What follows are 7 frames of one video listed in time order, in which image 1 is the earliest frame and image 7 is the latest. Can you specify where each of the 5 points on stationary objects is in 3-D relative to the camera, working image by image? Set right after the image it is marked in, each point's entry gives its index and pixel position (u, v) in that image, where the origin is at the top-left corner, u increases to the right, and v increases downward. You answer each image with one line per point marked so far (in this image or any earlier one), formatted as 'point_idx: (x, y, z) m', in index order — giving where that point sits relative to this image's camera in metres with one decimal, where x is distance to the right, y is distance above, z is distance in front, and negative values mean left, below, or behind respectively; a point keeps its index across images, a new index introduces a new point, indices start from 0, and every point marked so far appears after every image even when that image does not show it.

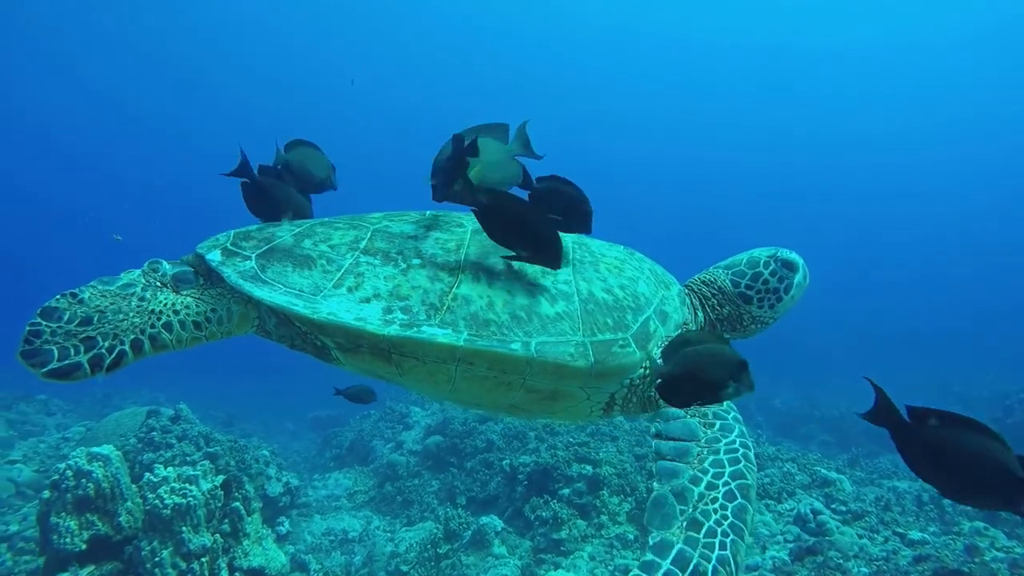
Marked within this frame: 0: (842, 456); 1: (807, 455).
0: (+11.0, -5.4, +18.3) m
1: (+7.7, -4.0, +14.1) m
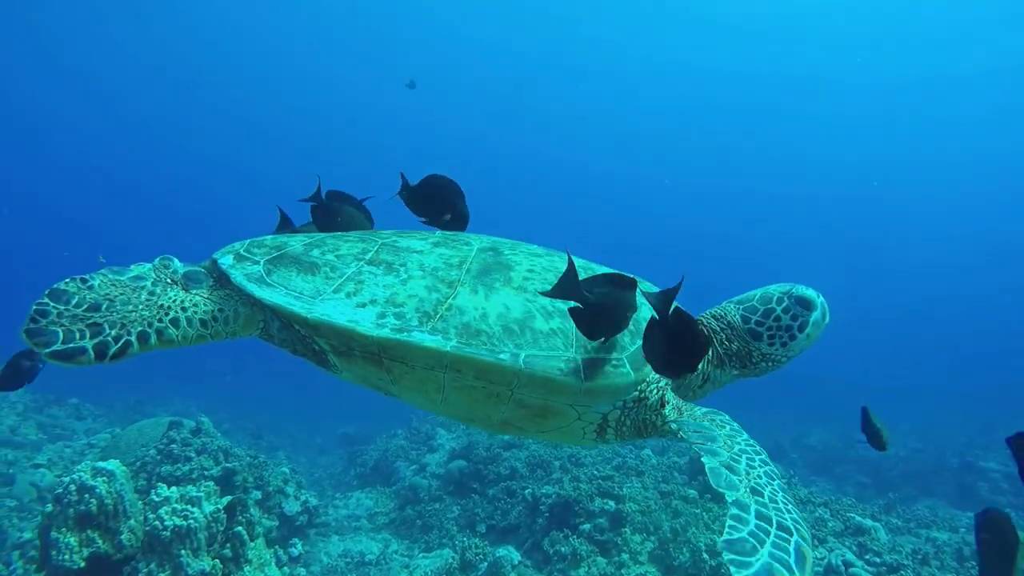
0: (+11.7, -6.6, +16.8) m
1: (+8.1, -4.9, +12.9) m
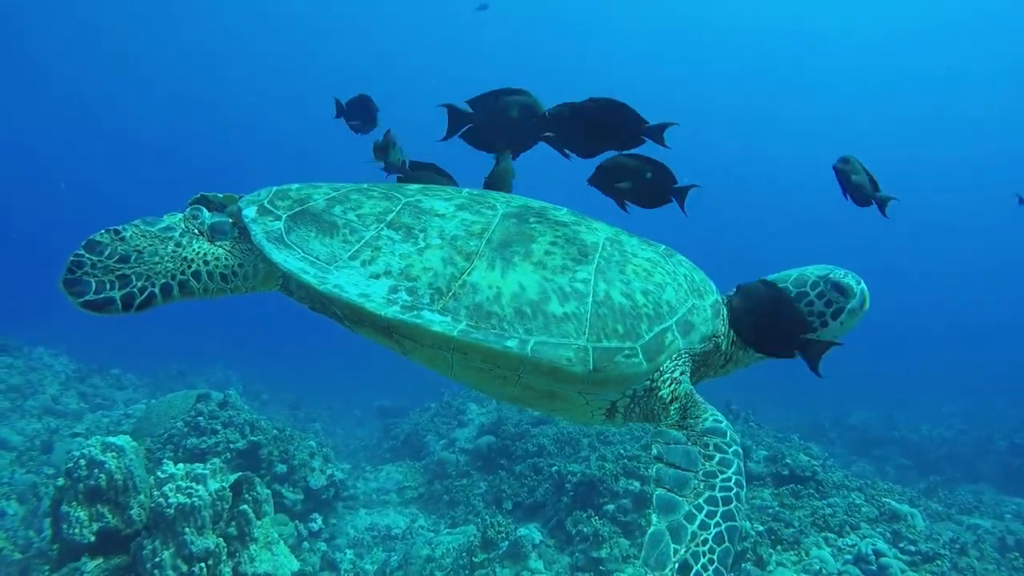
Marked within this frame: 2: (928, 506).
0: (+12.2, -5.8, +15.7) m
1: (+8.4, -4.3, +11.9) m
2: (+10.1, -5.1, +12.6) m
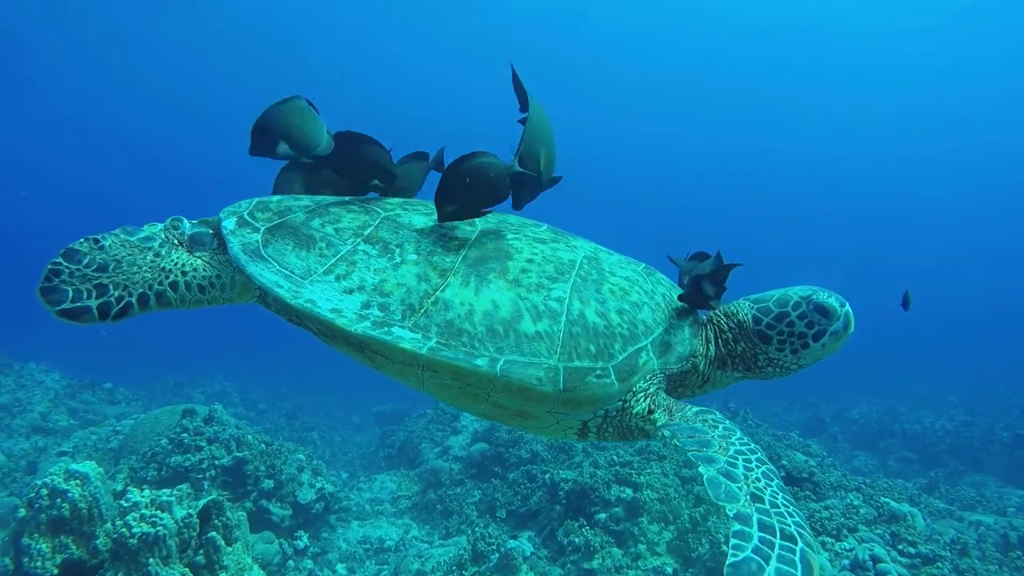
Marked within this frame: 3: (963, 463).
0: (+11.8, -5.7, +15.3) m
1: (+8.0, -4.3, +11.6) m
2: (+9.7, -5.0, +12.2) m
3: (+15.7, -6.1, +18.2) m
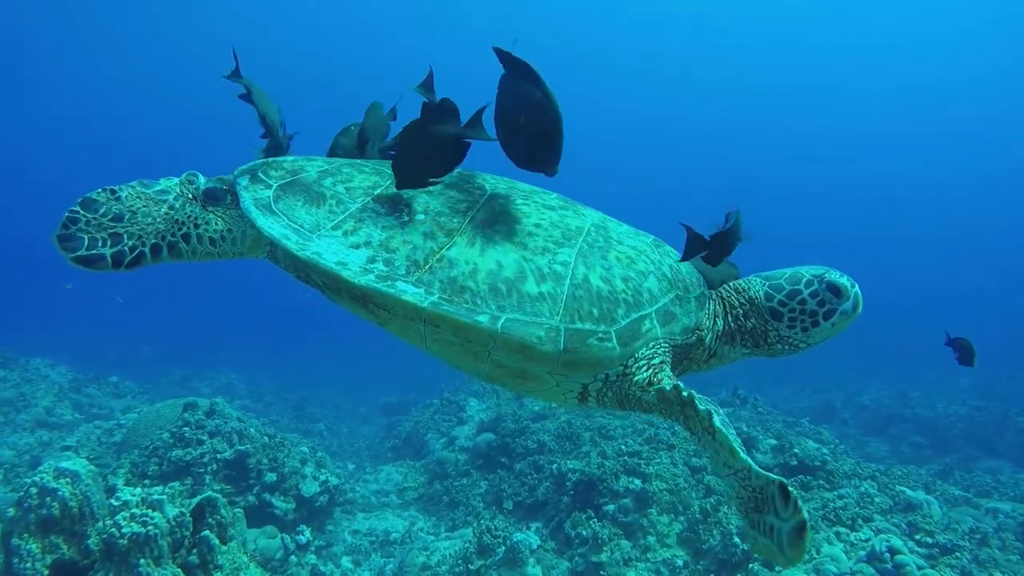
0: (+12.0, -5.2, +14.7) m
1: (+8.1, -3.9, +11.0) m
2: (+9.8, -4.6, +11.7) m
3: (+15.9, -5.5, +17.6) m
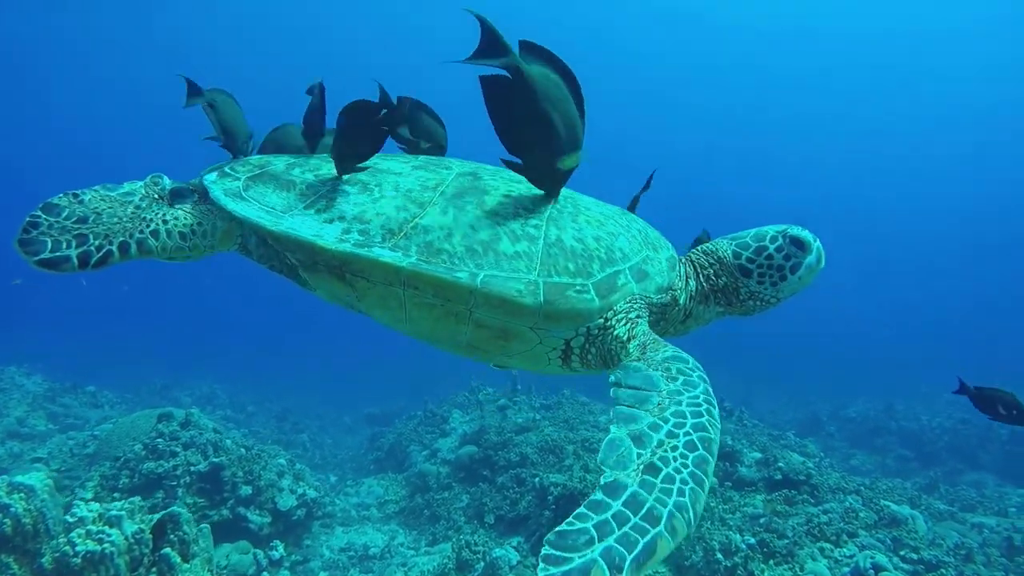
0: (+11.4, -5.6, +14.7) m
1: (+7.6, -4.2, +10.9) m
2: (+9.3, -4.9, +11.6) m
3: (+15.2, -6.0, +17.6) m
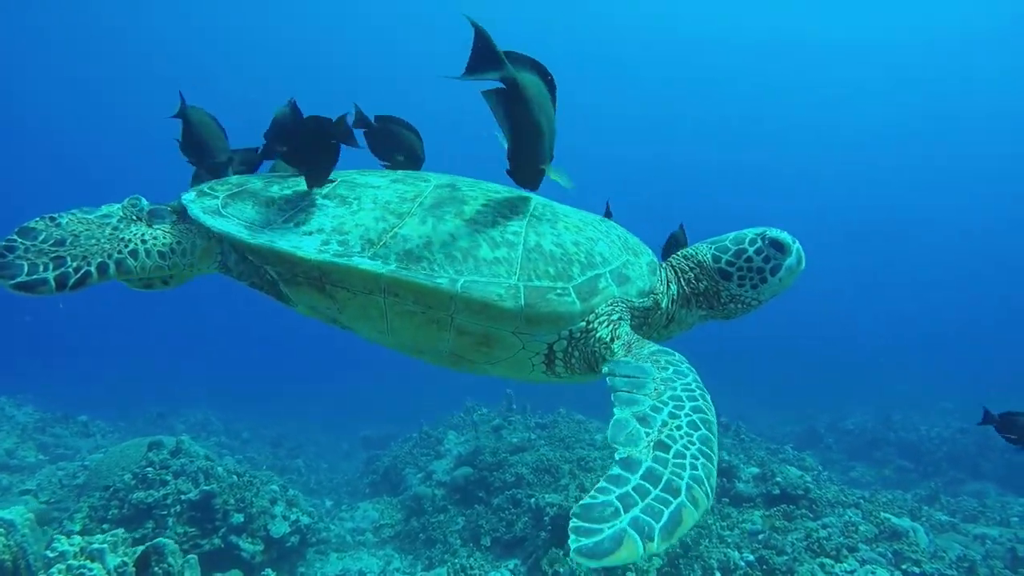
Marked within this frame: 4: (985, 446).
0: (+11.2, -5.8, +14.5) m
1: (+7.4, -4.4, +10.8) m
2: (+9.1, -5.1, +11.5) m
3: (+15.0, -6.3, +17.5) m
4: (+16.4, -5.5, +18.2) m
